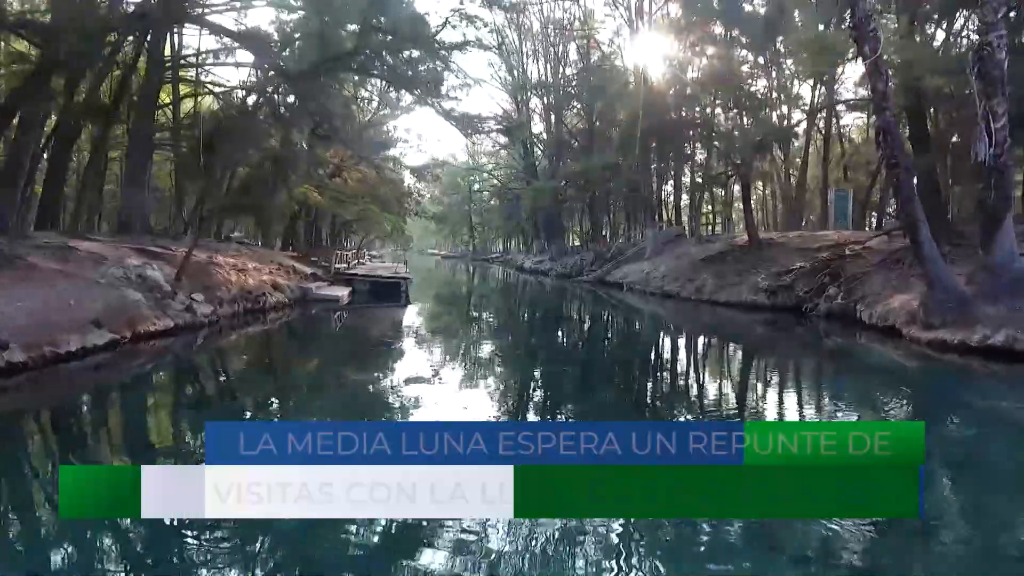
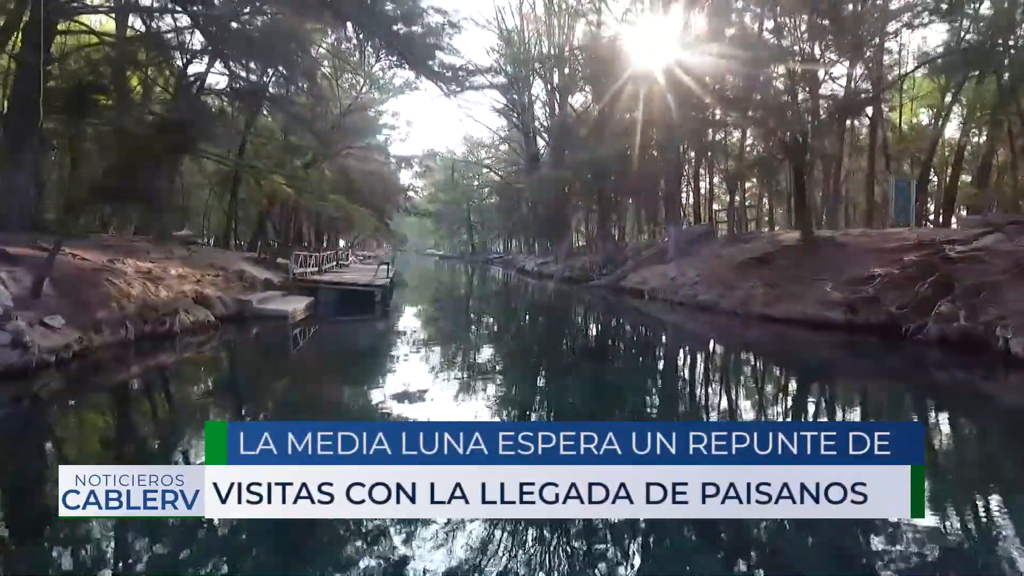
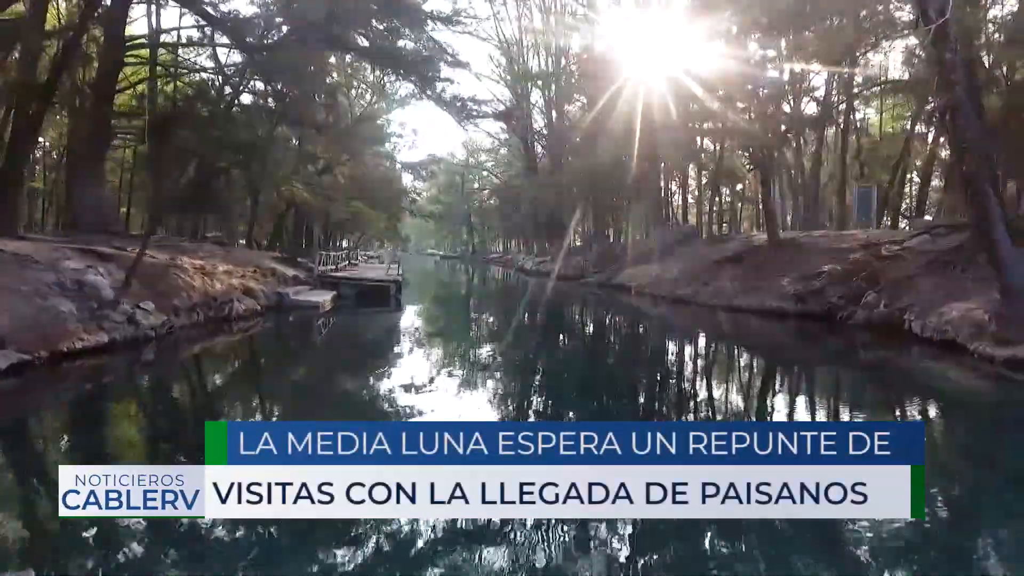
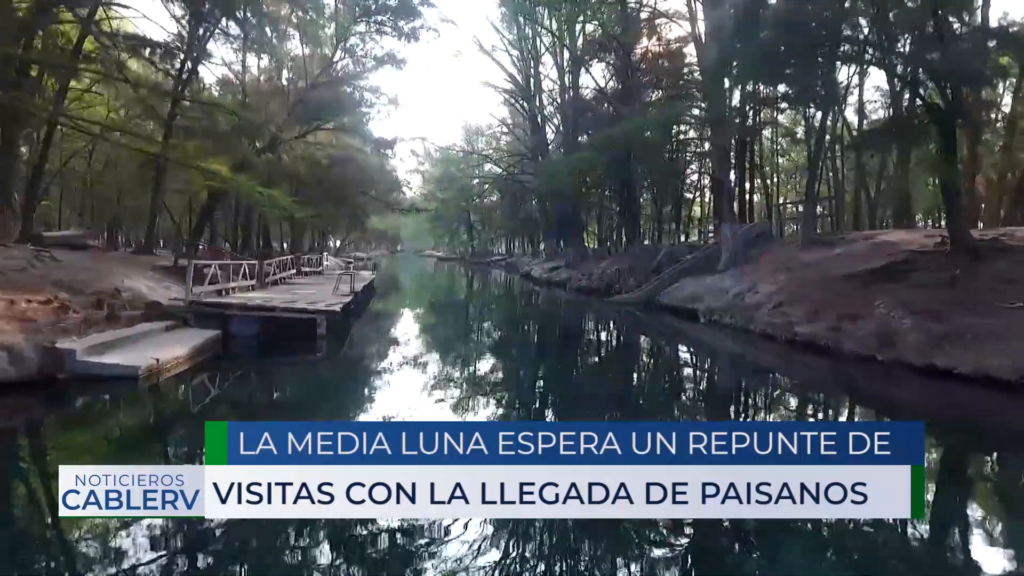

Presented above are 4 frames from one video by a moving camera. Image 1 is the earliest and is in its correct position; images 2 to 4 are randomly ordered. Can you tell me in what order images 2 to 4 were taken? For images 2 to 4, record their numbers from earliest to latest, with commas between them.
3, 2, 4
